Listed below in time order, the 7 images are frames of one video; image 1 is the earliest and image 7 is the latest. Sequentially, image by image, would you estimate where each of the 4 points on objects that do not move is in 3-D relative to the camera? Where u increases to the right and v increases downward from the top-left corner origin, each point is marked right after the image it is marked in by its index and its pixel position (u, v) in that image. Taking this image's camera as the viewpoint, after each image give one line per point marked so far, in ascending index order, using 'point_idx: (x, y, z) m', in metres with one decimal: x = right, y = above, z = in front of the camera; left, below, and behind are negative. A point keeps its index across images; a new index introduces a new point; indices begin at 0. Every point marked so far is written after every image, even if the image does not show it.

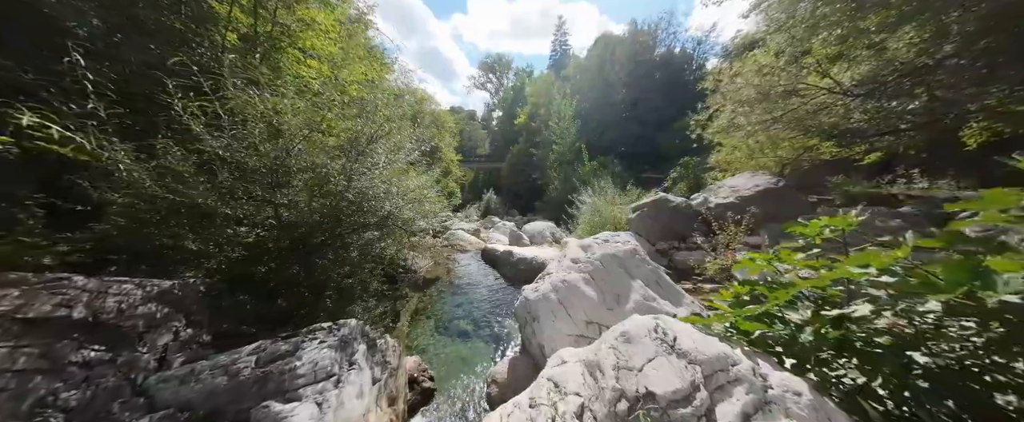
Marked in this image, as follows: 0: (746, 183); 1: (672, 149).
0: (+4.2, +0.5, +4.9) m
1: (+7.1, +2.8, +12.4) m
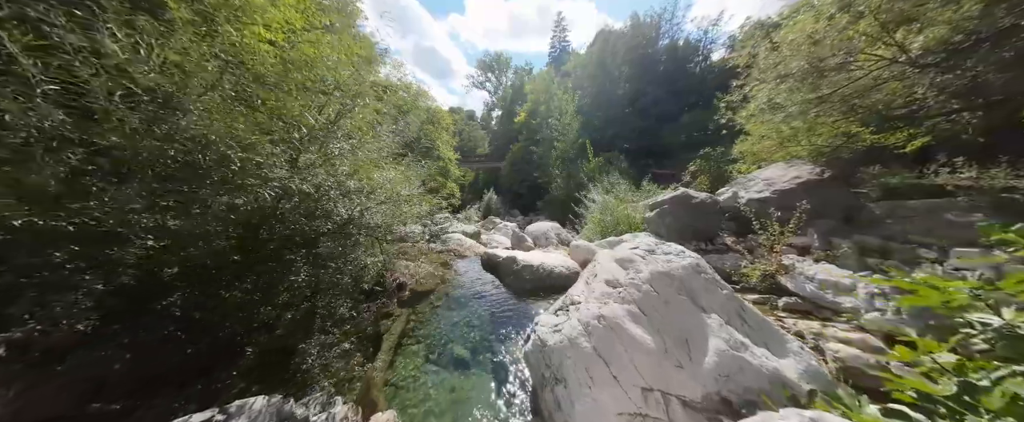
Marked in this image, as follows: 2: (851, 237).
0: (+4.2, +0.6, +4.3) m
1: (+7.1, +2.9, +11.8) m
2: (+4.2, -0.3, +3.4) m
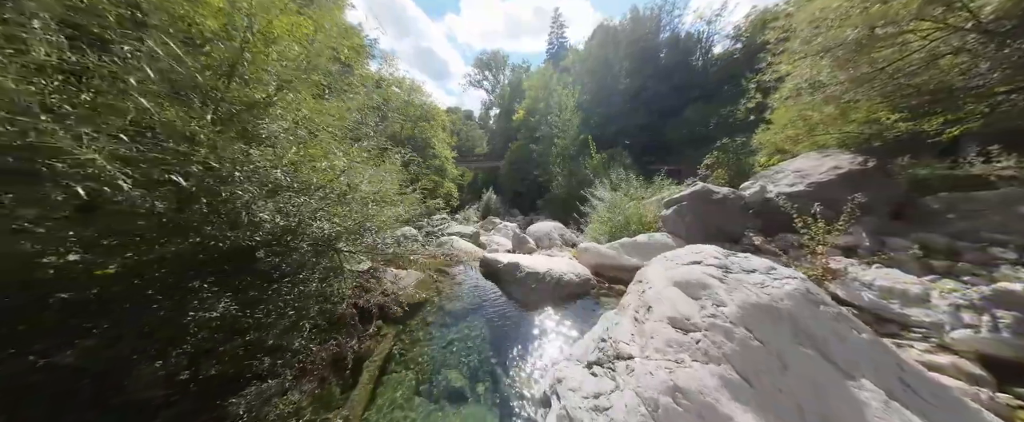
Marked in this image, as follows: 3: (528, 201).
0: (+4.2, +0.7, +3.9) m
1: (+7.1, +3.0, +11.4) m
2: (+4.2, -0.3, +3.0) m
3: (+0.9, +0.6, +15.0) m
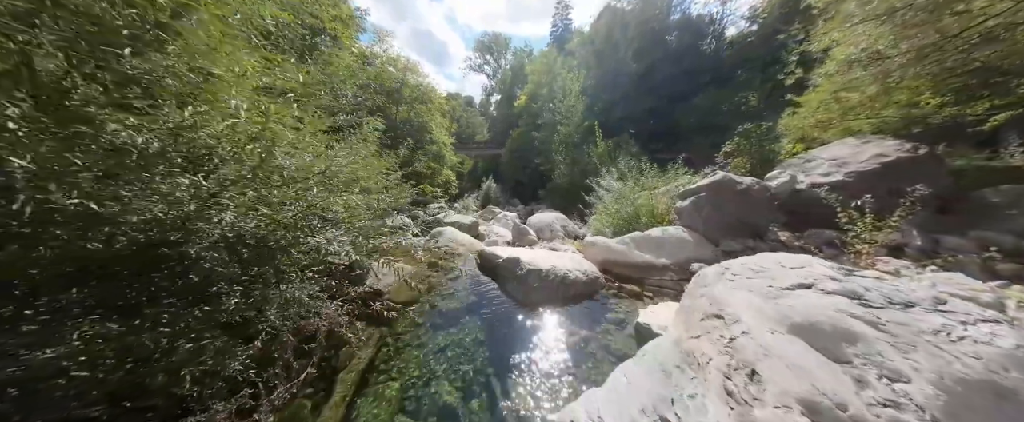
0: (+4.3, +0.7, +3.4) m
1: (+7.1, +3.3, +10.8) m
2: (+4.3, -0.2, +2.6) m
3: (+0.9, +1.1, +14.6) m
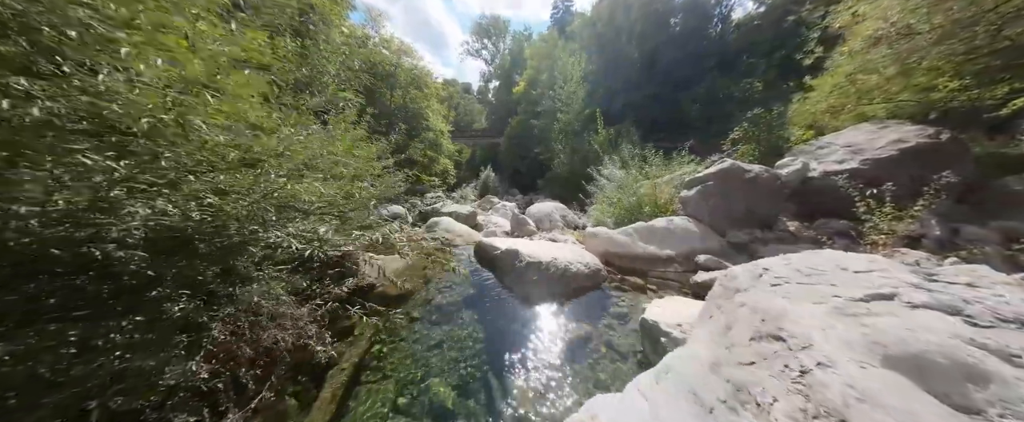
0: (+4.2, +0.9, +3.3) m
1: (+7.1, +3.8, +10.6) m
2: (+4.2, -0.1, +2.5) m
3: (+0.9, +1.7, +14.4) m
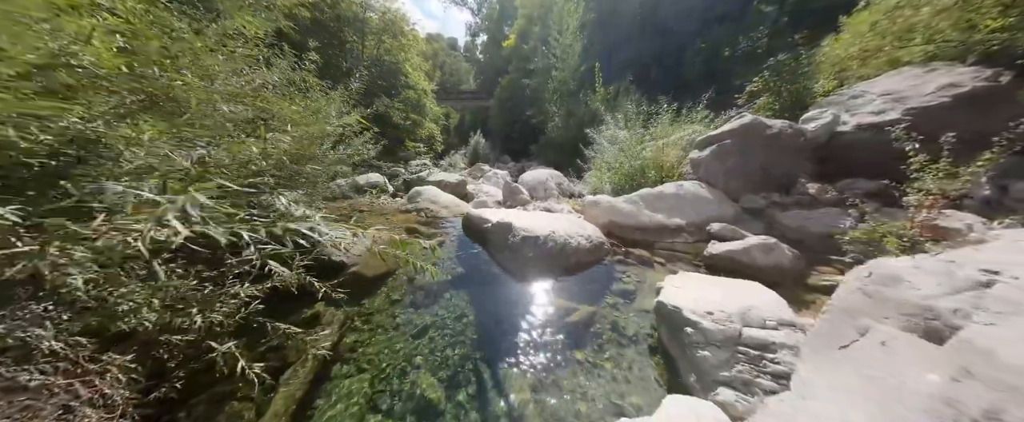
0: (+4.1, +1.3, +2.9) m
1: (+6.7, +5.1, +9.8) m
2: (+4.2, +0.2, +2.2) m
3: (+0.5, +3.4, +13.7) m
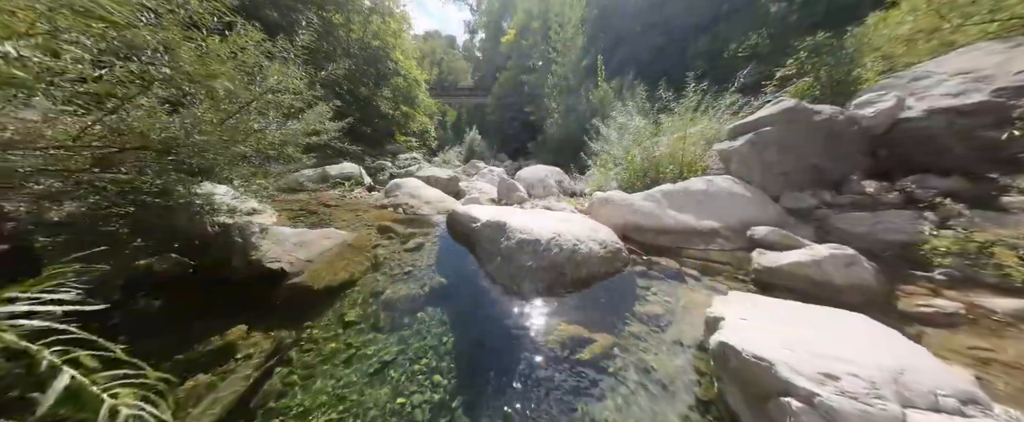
0: (+4.1, +1.3, +2.4) m
1: (+6.7, +5.0, +9.4) m
2: (+4.1, +0.2, +1.7) m
3: (+0.3, +3.4, +13.2) m
